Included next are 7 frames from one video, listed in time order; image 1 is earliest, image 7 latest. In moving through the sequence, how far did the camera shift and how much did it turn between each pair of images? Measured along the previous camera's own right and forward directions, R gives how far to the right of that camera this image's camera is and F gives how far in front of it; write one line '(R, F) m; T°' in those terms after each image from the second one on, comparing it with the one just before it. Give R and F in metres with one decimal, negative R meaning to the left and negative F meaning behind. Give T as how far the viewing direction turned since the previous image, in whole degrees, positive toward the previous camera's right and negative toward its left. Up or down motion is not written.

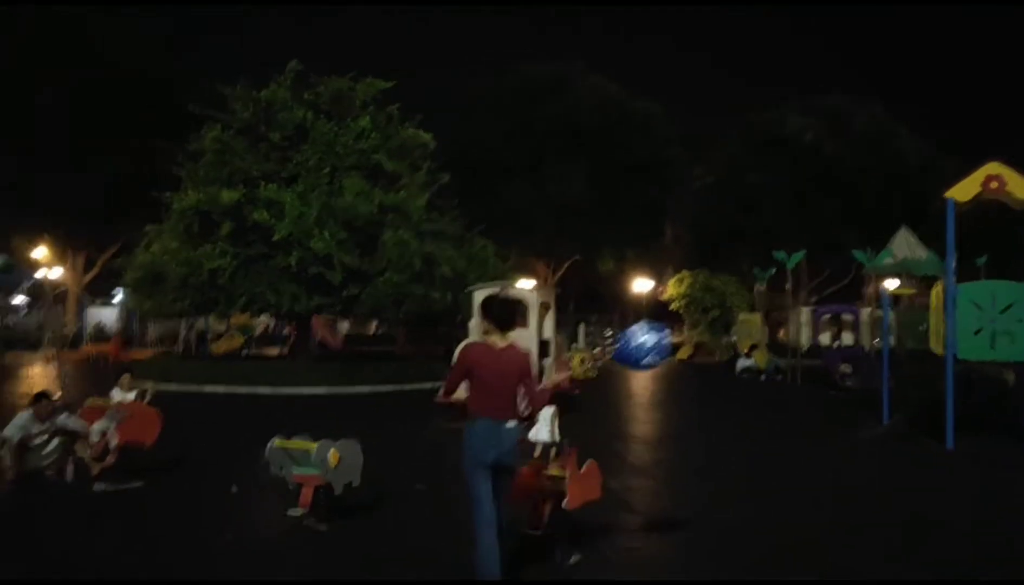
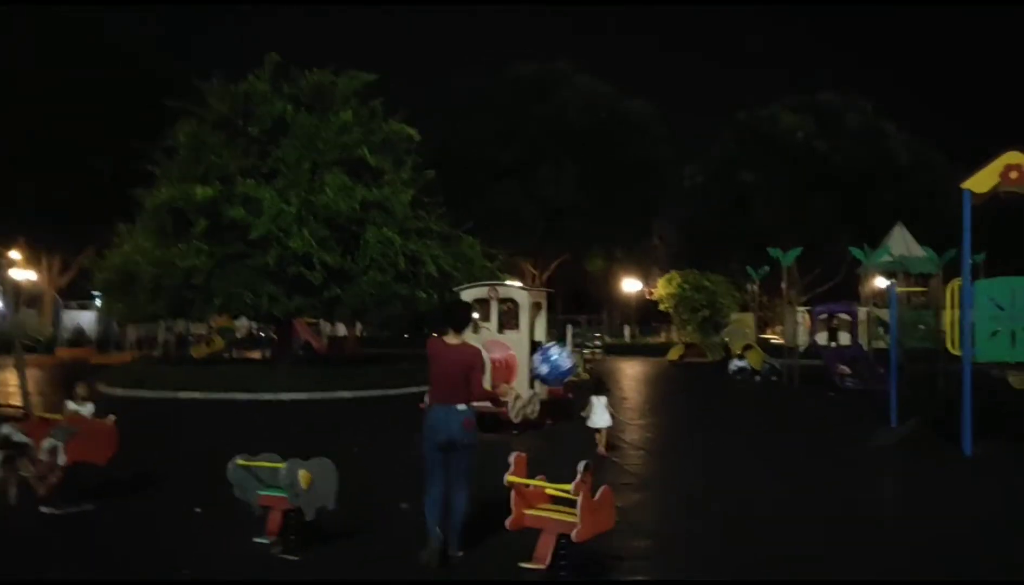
(0.0, +0.9) m; +1°
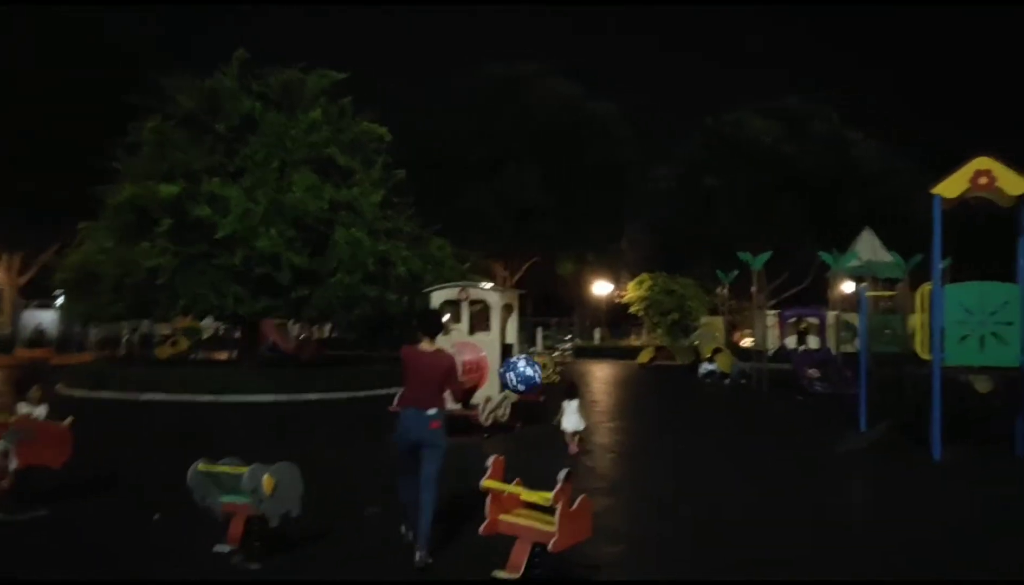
(0.0, +0.2) m; +2°
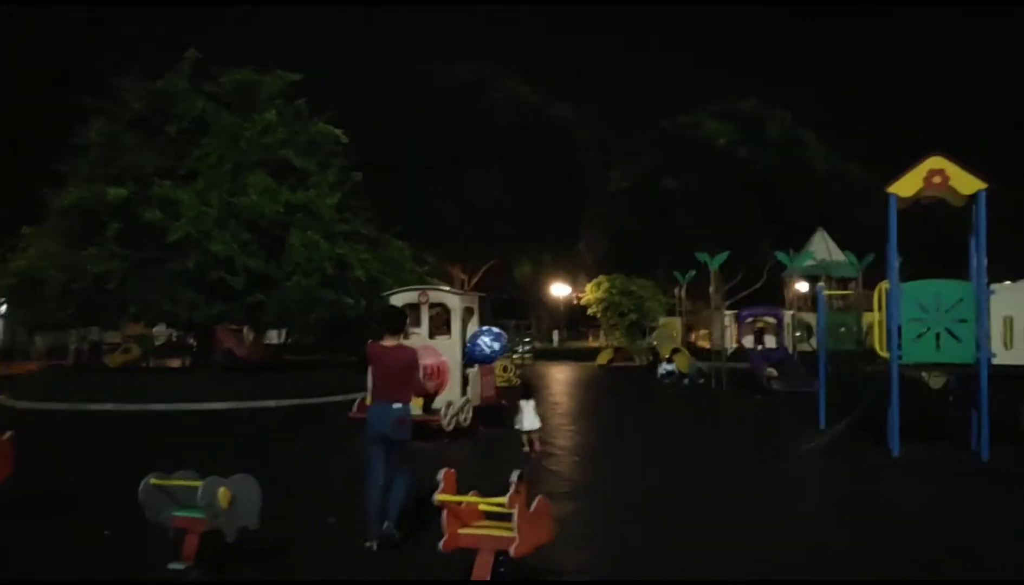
(0.0, +0.2) m; +2°
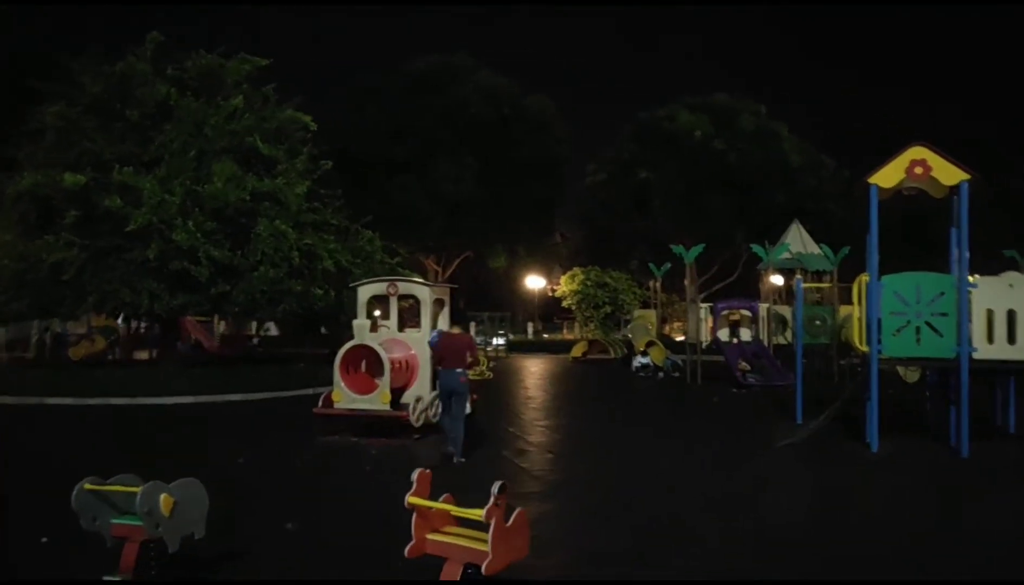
(+0.1, +0.4) m; +1°
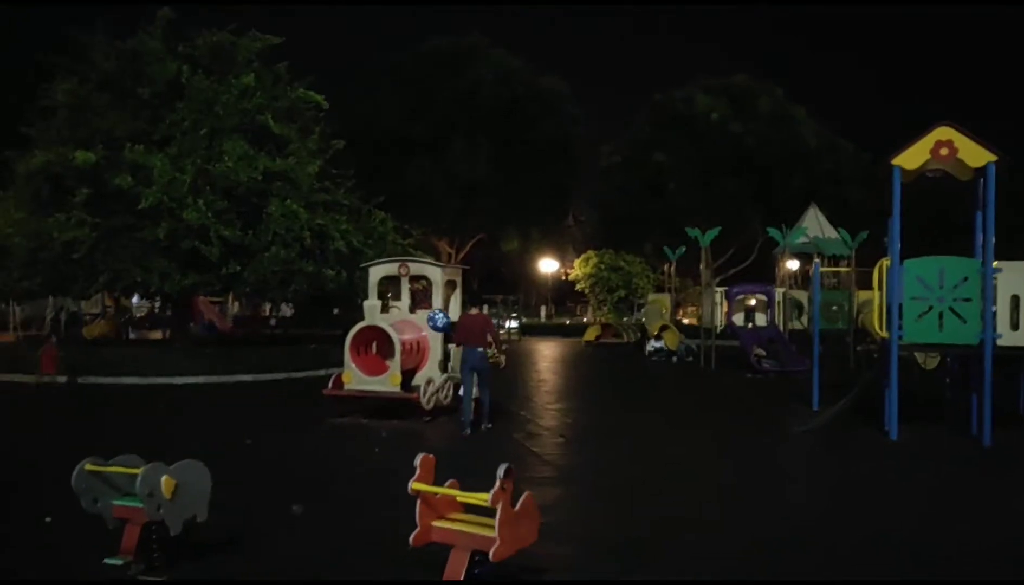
(0.0, +0.2) m; -1°
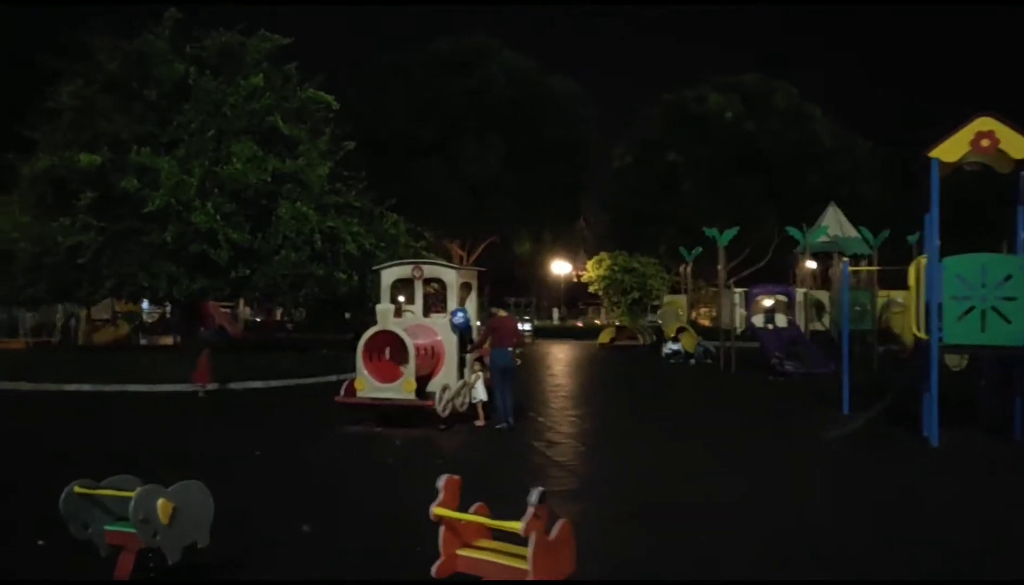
(-0.1, +0.5) m; -1°
